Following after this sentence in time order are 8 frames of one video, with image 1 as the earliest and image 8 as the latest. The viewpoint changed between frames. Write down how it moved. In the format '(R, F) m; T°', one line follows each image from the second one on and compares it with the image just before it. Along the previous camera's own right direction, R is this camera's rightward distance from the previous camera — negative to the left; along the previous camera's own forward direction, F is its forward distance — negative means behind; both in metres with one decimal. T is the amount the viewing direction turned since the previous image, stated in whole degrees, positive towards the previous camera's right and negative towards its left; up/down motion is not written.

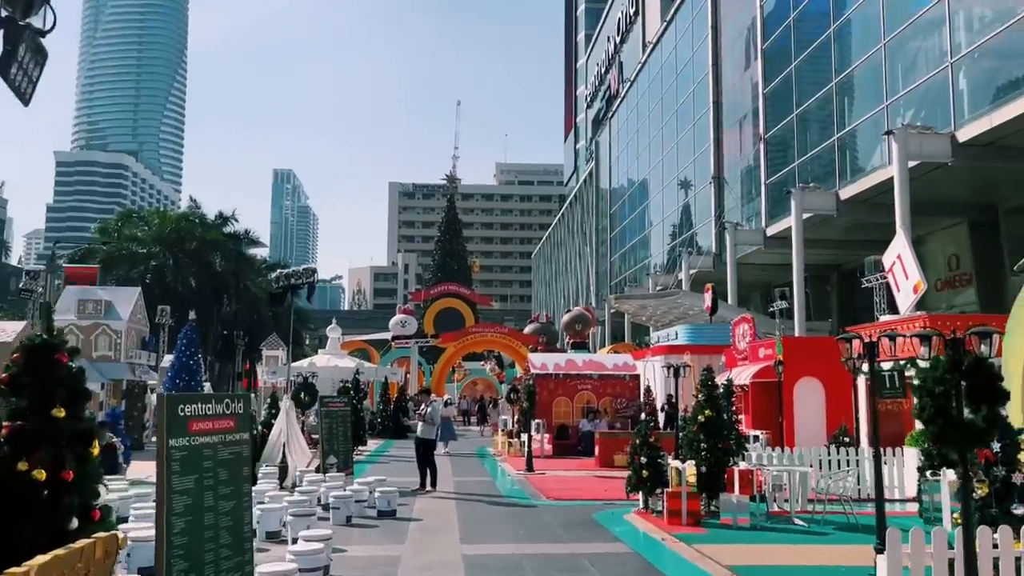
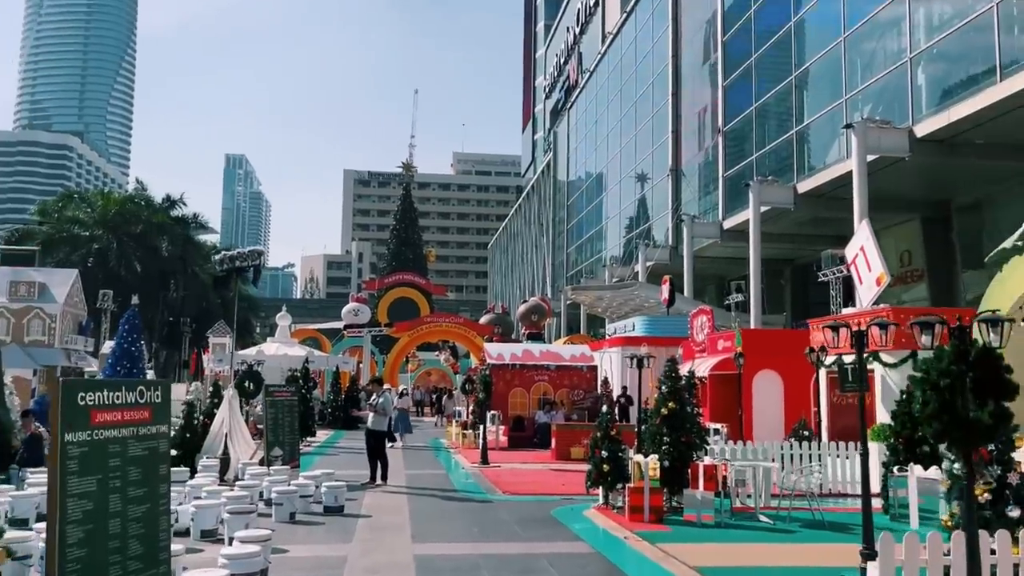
(0.0, +0.6) m; +3°
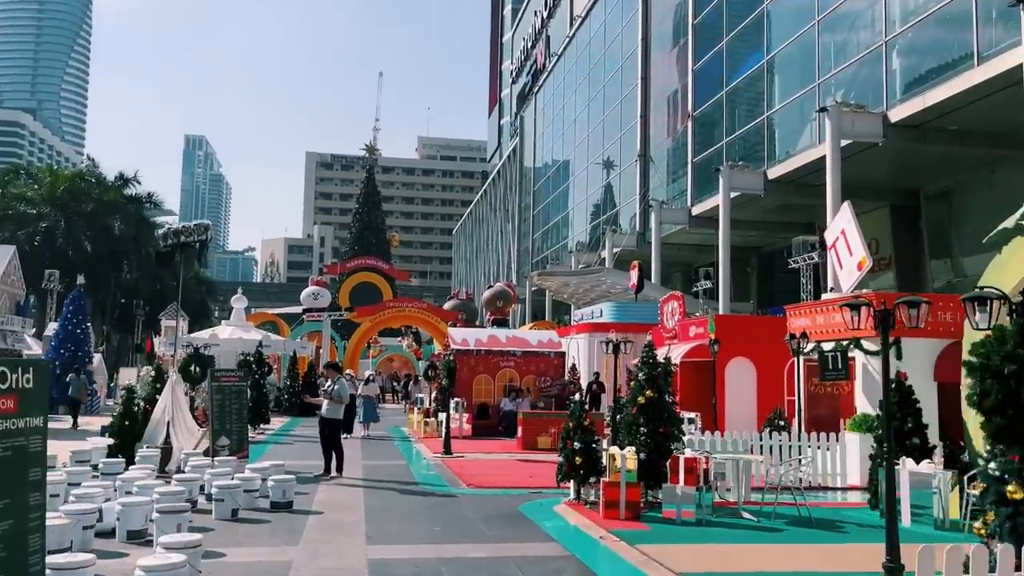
(0.0, +0.8) m; +2°
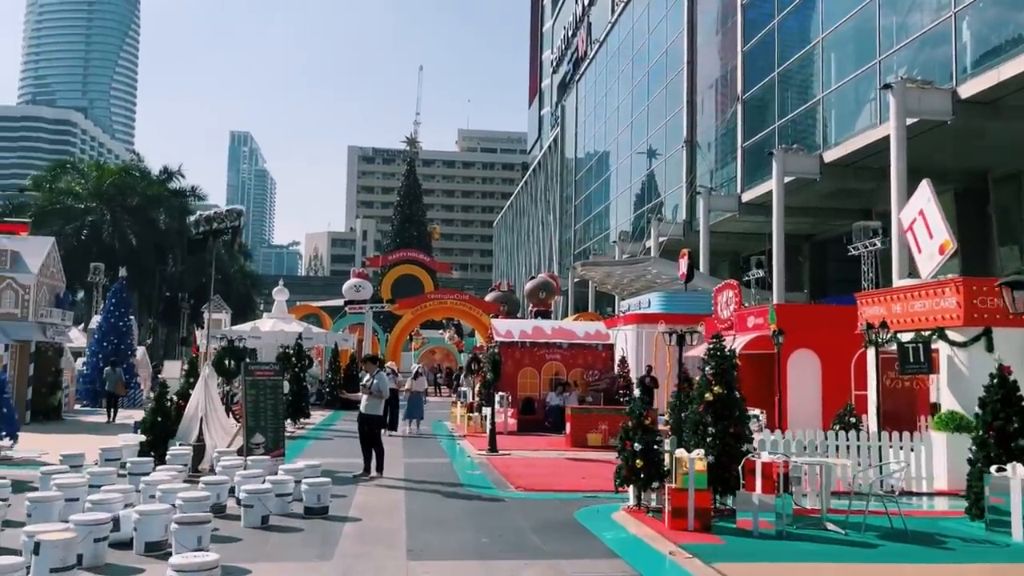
(-0.1, +0.9) m; -3°
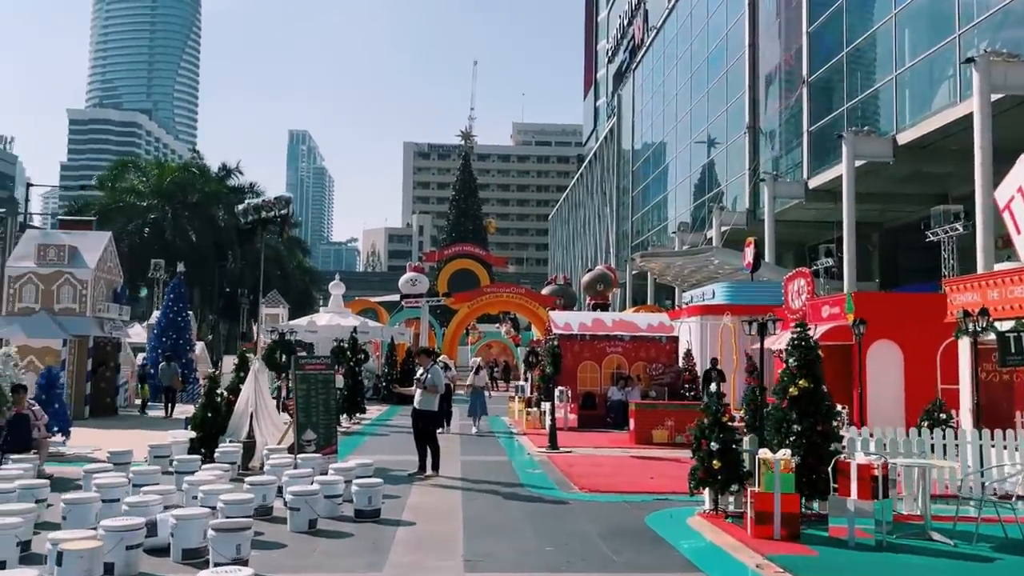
(-0.1, +0.7) m; -4°
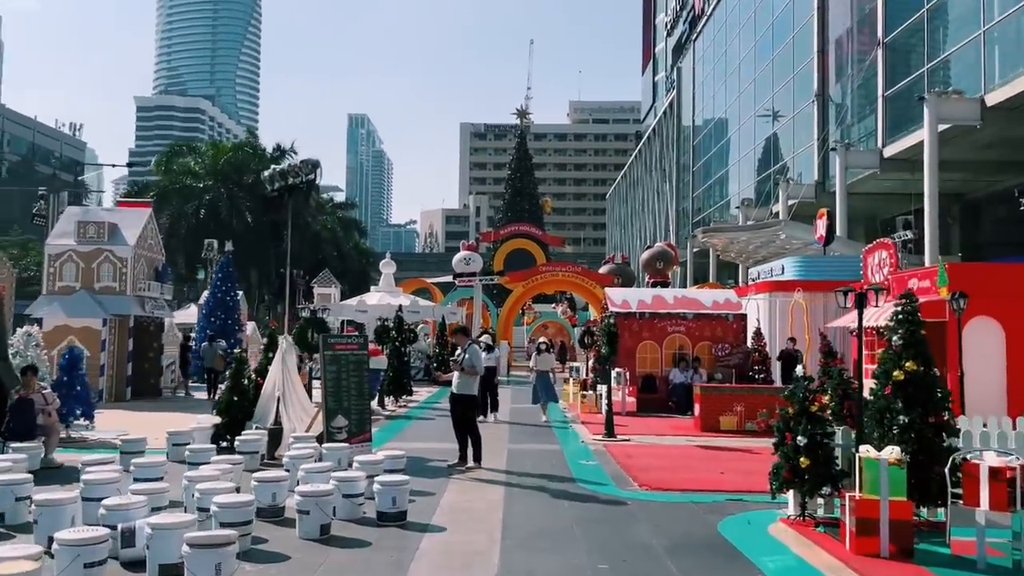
(+0.1, +1.3) m; -4°
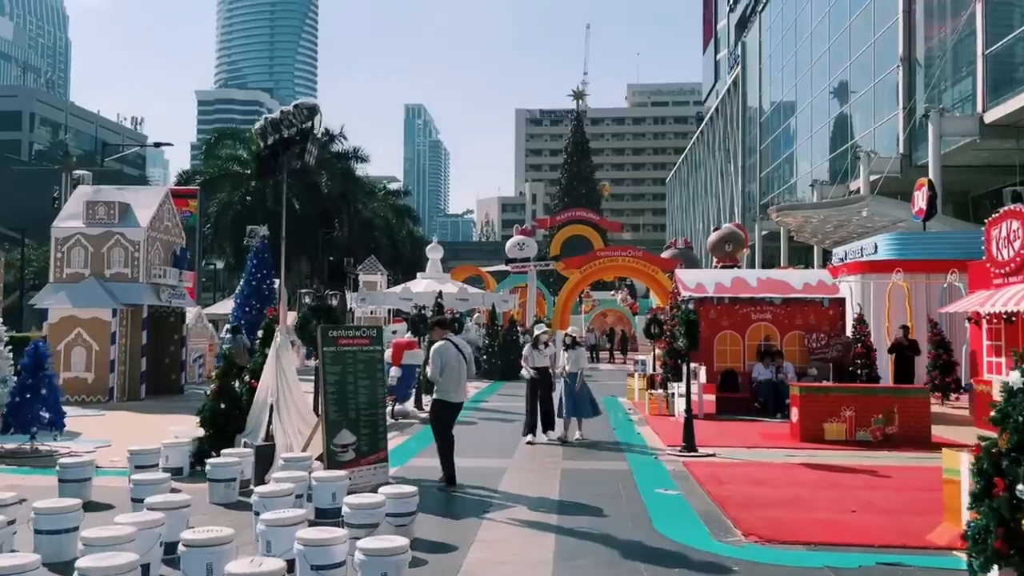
(0.0, +2.5) m; -4°
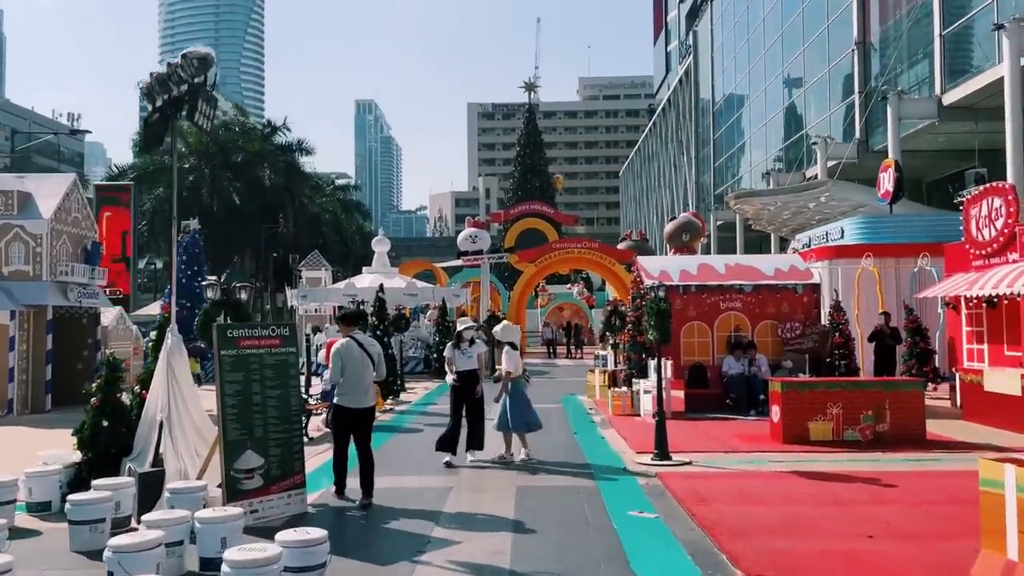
(+0.1, +1.4) m; +3°
